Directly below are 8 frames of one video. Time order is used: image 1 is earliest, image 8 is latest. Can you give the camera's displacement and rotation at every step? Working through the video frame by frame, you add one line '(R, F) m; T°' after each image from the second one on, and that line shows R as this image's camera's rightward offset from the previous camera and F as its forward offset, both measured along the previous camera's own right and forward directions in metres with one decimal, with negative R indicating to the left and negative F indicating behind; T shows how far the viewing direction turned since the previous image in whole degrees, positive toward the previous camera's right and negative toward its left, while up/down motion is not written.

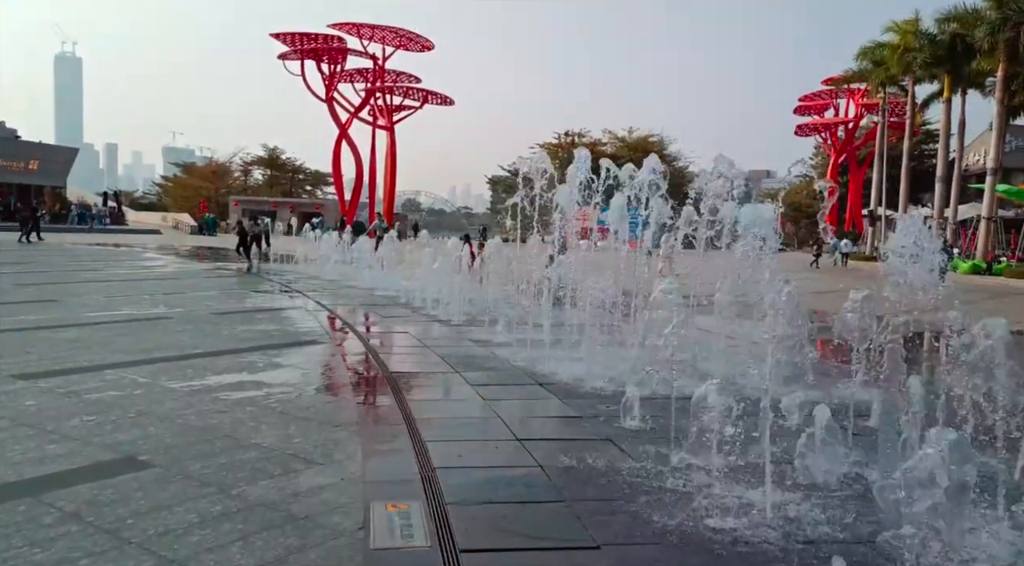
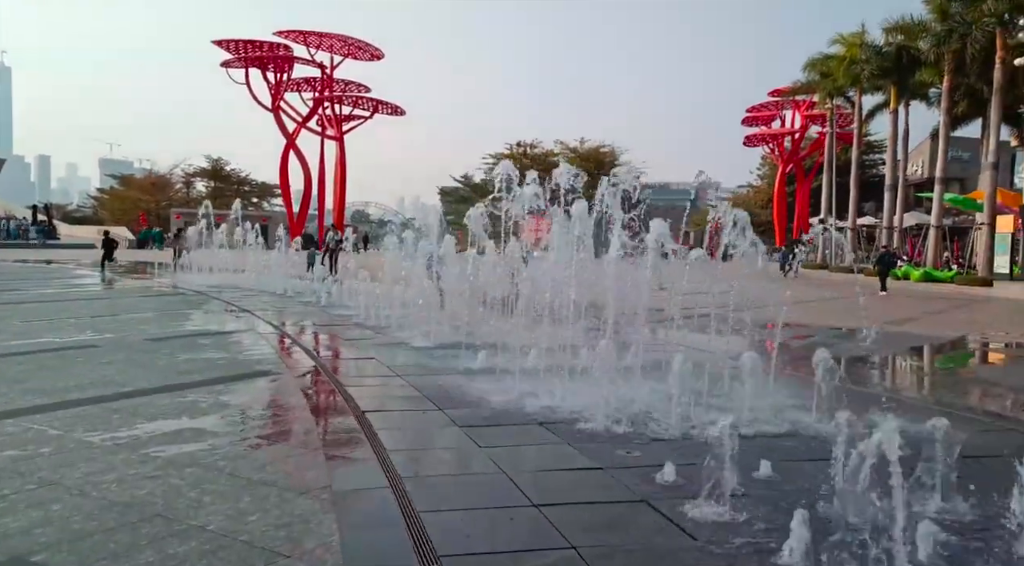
(-0.3, +0.9) m; +4°
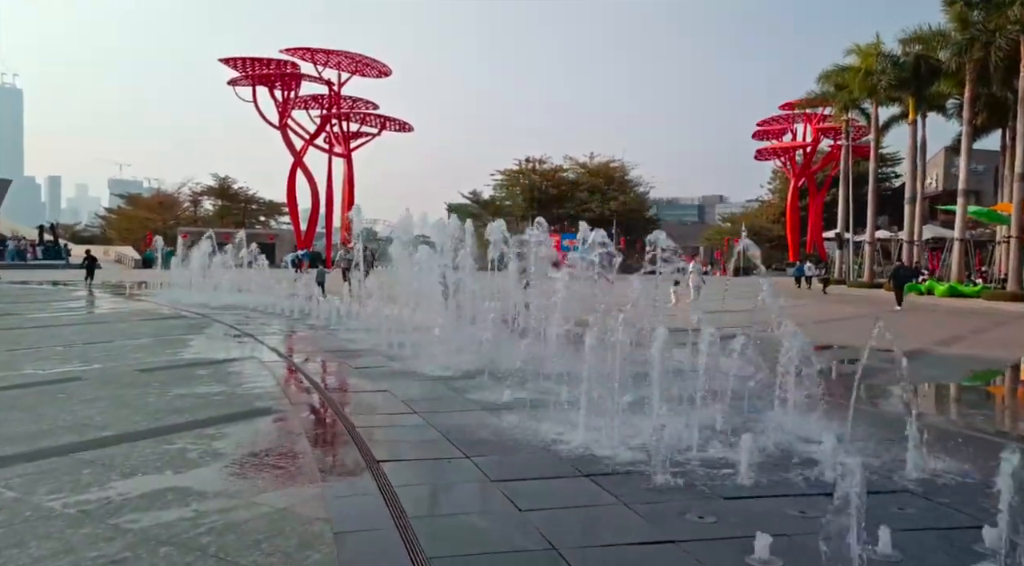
(-0.2, +0.8) m; -1°
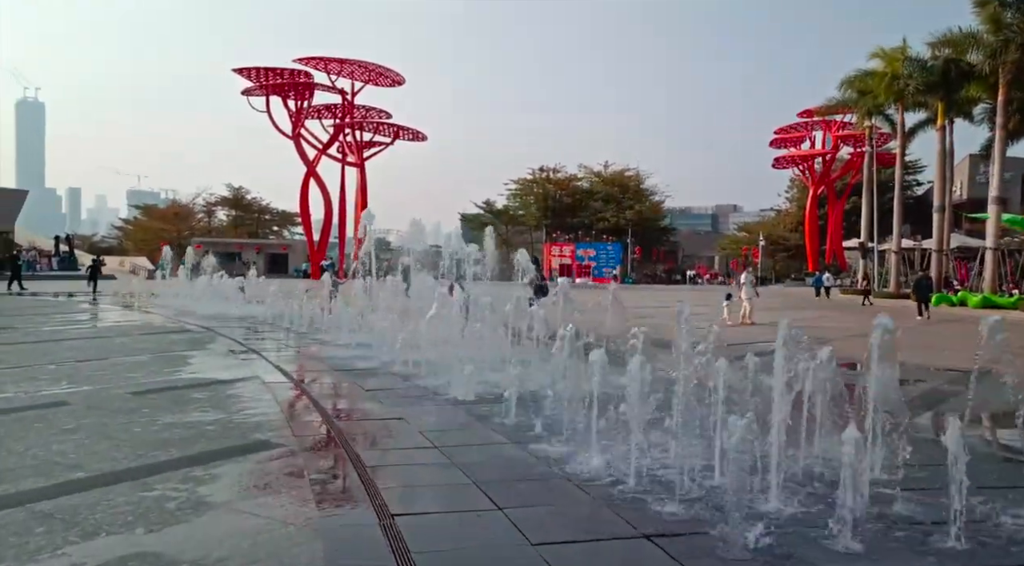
(-0.1, +0.8) m; -1°
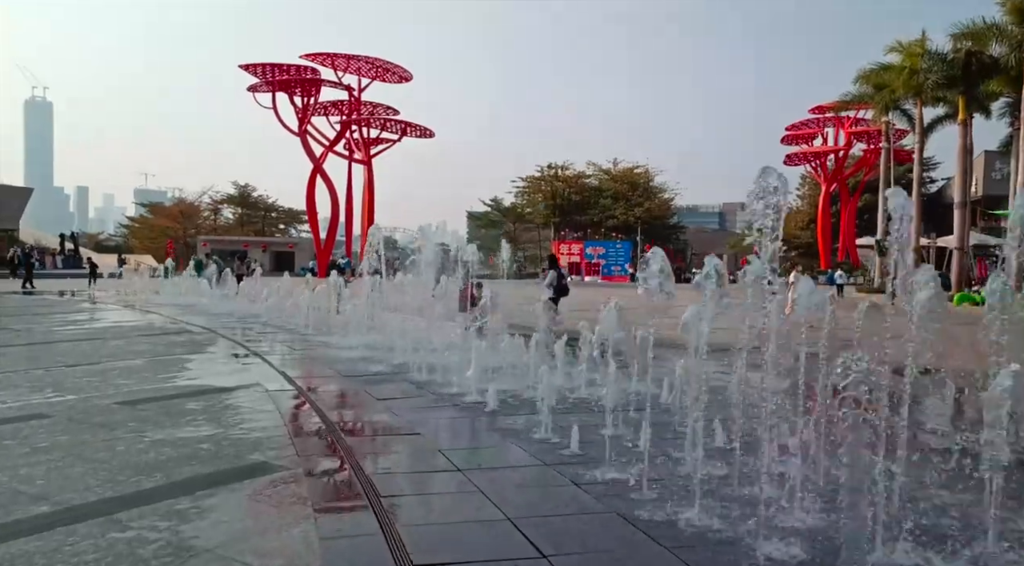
(-0.2, +0.7) m; 0°
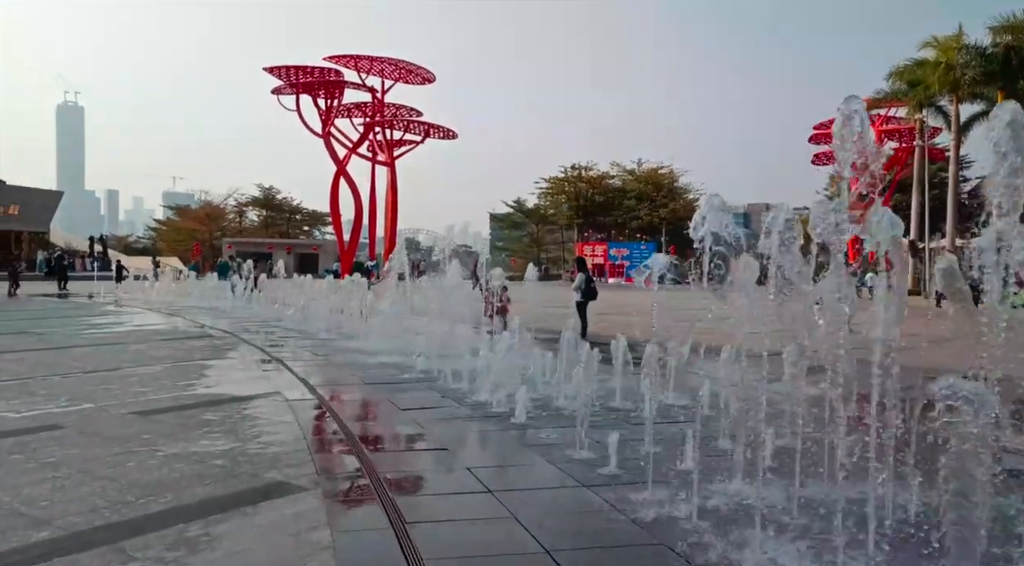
(-0.1, +0.3) m; -2°
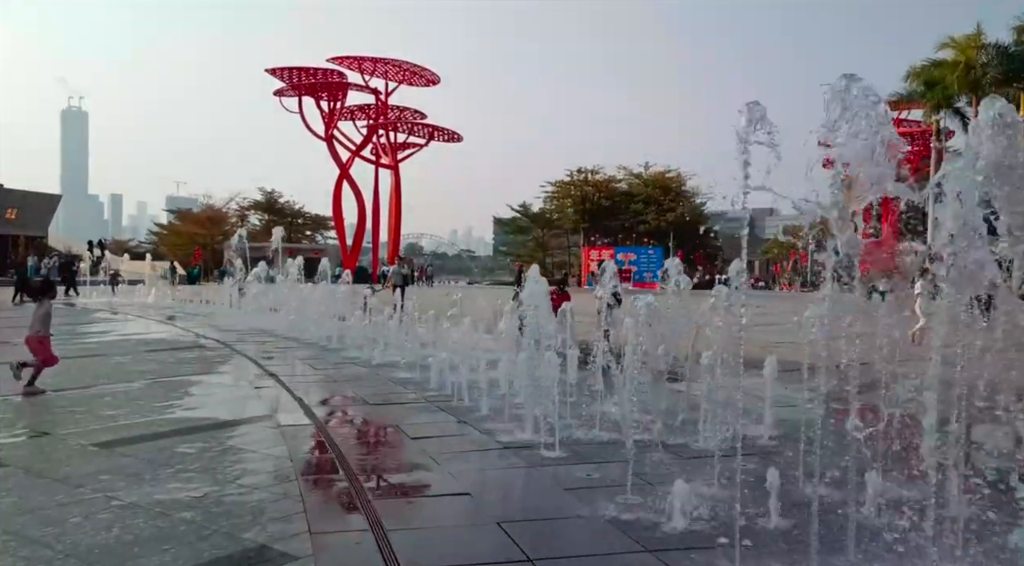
(-0.2, +1.0) m; 0°
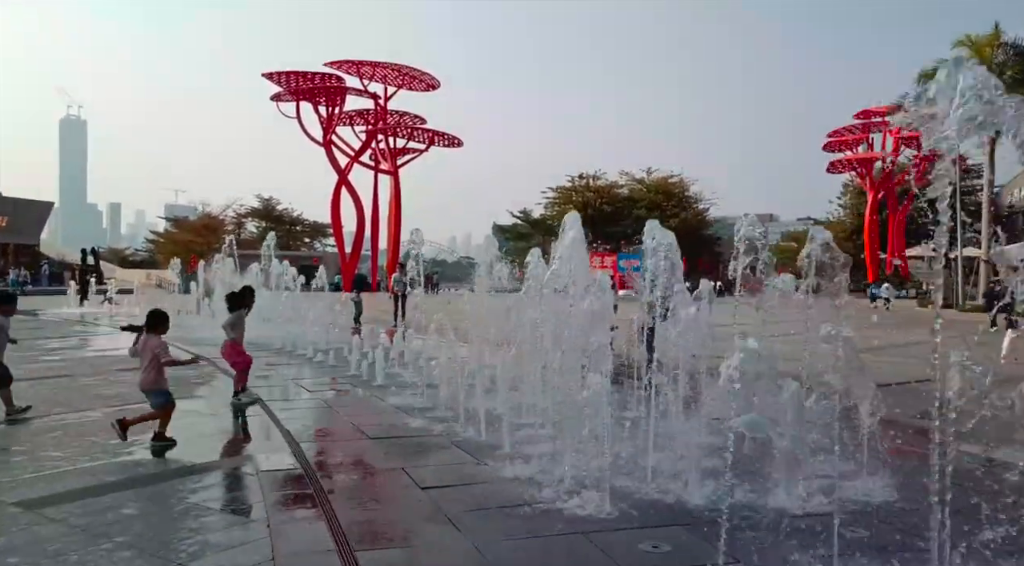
(-0.2, +1.2) m; 0°
